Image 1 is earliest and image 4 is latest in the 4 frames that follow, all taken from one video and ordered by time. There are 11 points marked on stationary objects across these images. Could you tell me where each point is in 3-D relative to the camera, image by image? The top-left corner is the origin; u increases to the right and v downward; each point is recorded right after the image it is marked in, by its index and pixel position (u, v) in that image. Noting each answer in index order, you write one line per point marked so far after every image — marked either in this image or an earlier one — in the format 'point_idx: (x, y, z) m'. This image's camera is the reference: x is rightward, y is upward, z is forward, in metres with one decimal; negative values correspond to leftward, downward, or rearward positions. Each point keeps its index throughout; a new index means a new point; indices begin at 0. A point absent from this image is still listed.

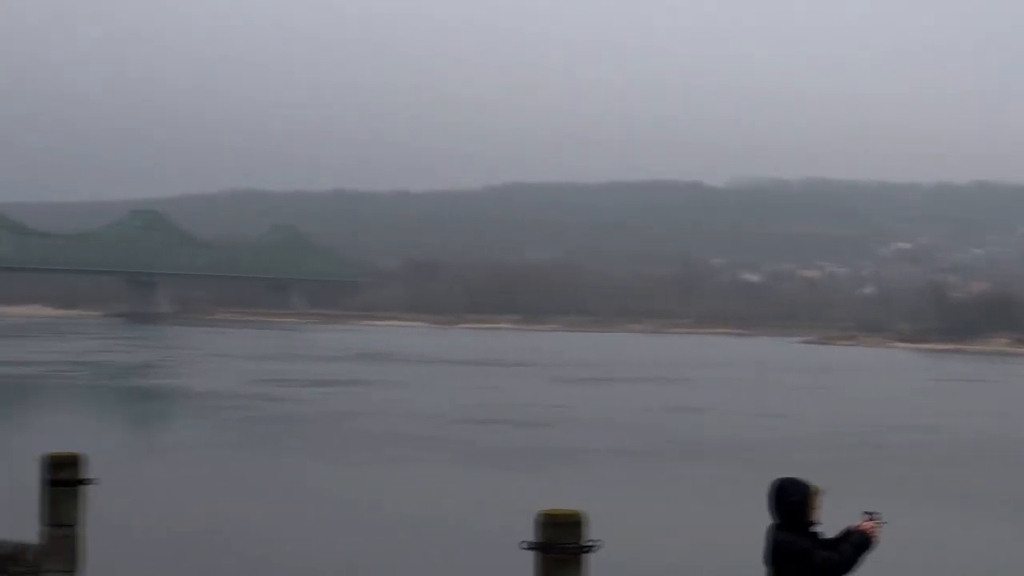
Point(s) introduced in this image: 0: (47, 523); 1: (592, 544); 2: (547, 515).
0: (-2.5, -1.3, +4.5) m
1: (+0.6, -1.5, +5.0) m
2: (+0.3, -1.3, +4.9) m
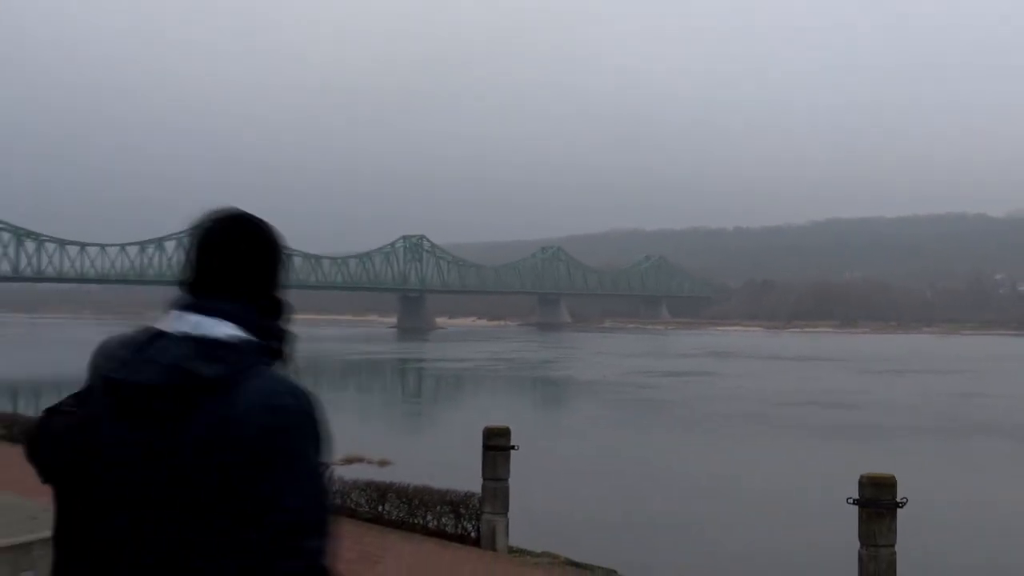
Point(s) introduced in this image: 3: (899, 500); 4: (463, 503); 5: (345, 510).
0: (-0.2, -1.4, +6.4) m
1: (+2.9, -1.6, +6.3) m
2: (+2.7, -1.4, +6.2) m
3: (+2.9, -1.6, +6.3) m
4: (-0.4, -1.7, +6.5) m
5: (-1.5, -1.9, +7.4) m
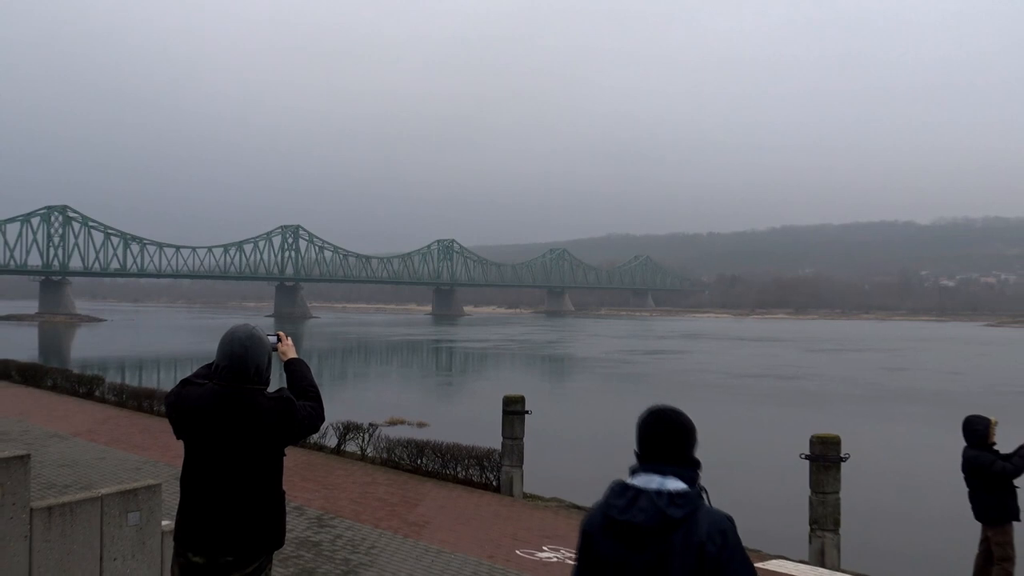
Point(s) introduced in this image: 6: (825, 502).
0: (-0.1, -1.4, +7.8) m
1: (+3.0, -1.6, +7.7) m
2: (+2.8, -1.4, +7.6) m
3: (+3.0, -1.5, +7.7) m
4: (-0.2, -1.6, +7.9) m
5: (-1.3, -1.8, +8.9) m
6: (+2.8, -1.9, +7.6) m
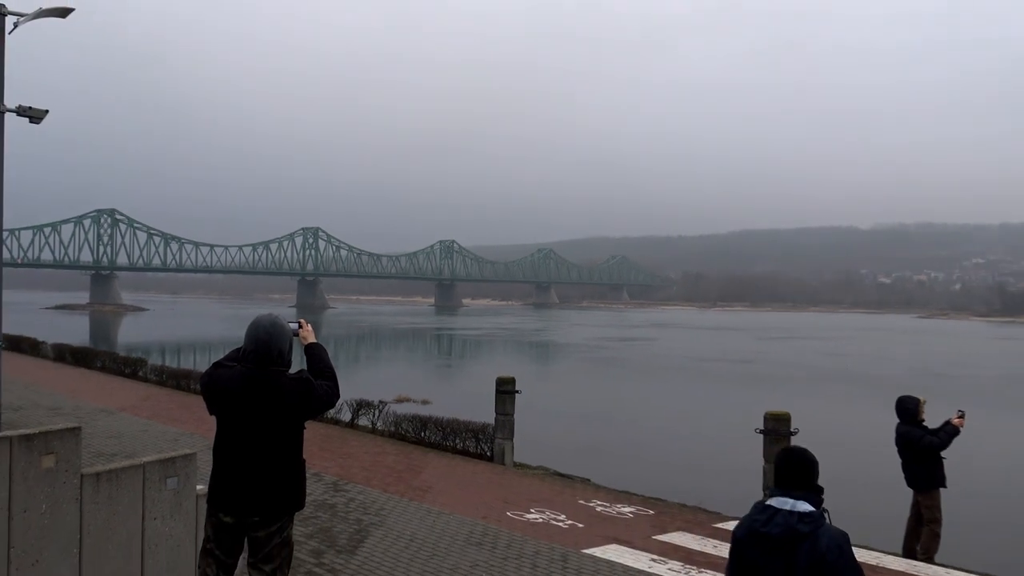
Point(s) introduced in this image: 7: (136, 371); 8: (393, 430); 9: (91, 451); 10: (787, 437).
0: (-0.1, -1.3, +8.9) m
1: (+3.0, -1.5, +8.8) m
2: (+2.7, -1.3, +8.8) m
3: (+3.0, -1.5, +8.8) m
4: (-0.3, -1.5, +9.1) m
5: (-1.4, -1.8, +10.1) m
6: (+2.7, -1.9, +8.8) m
7: (-5.3, -1.2, +11.7) m
8: (-1.5, -1.8, +10.7) m
9: (-4.3, -1.7, +8.6) m
10: (+2.9, -1.6, +8.7) m
